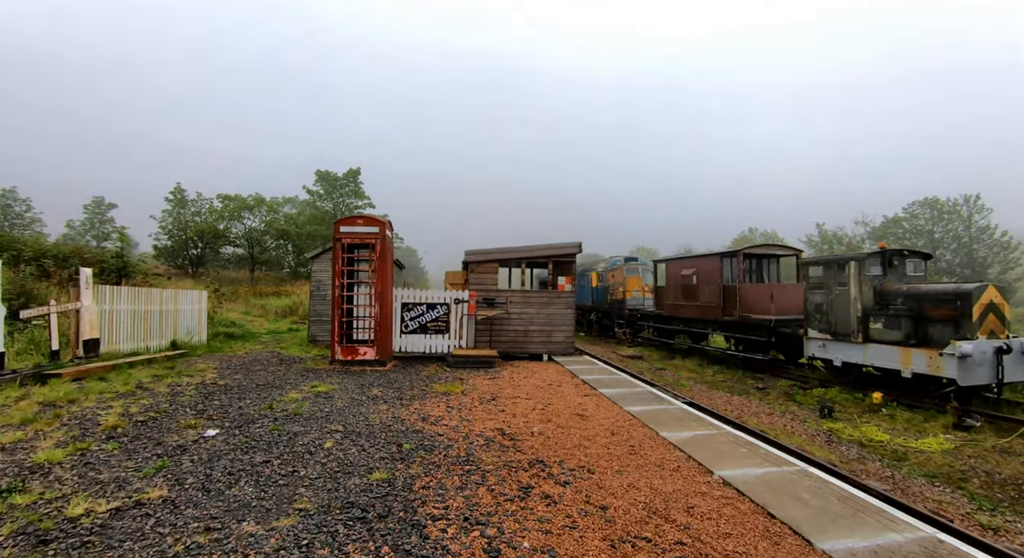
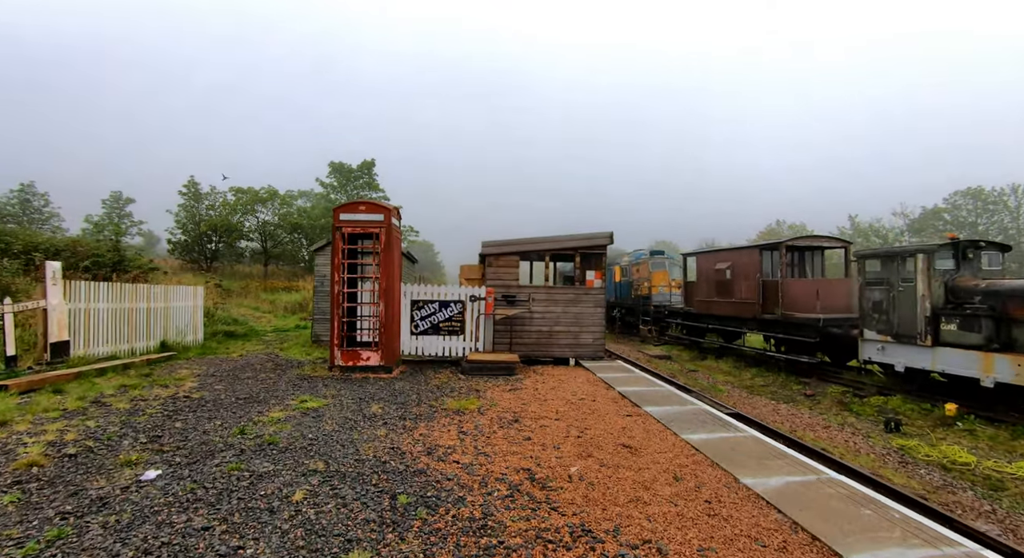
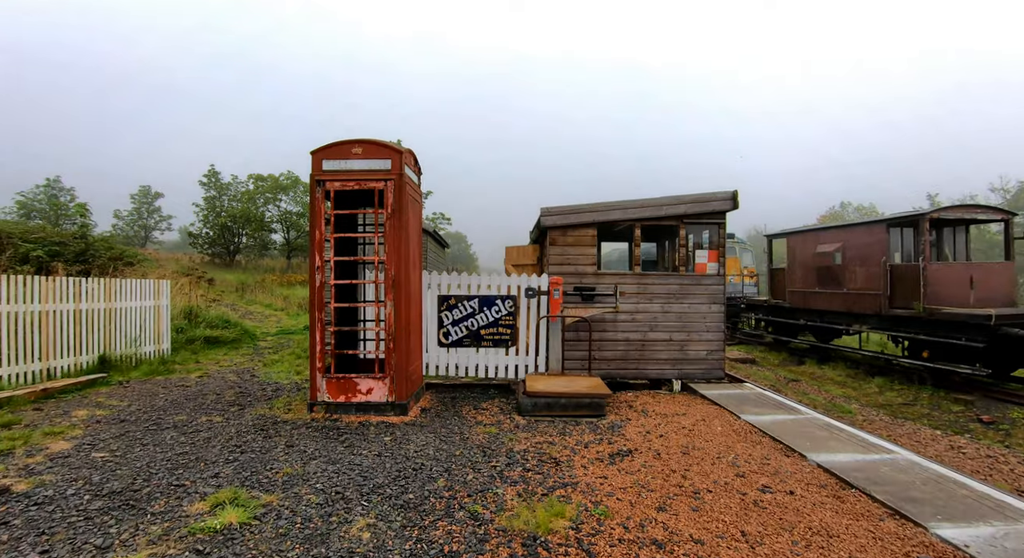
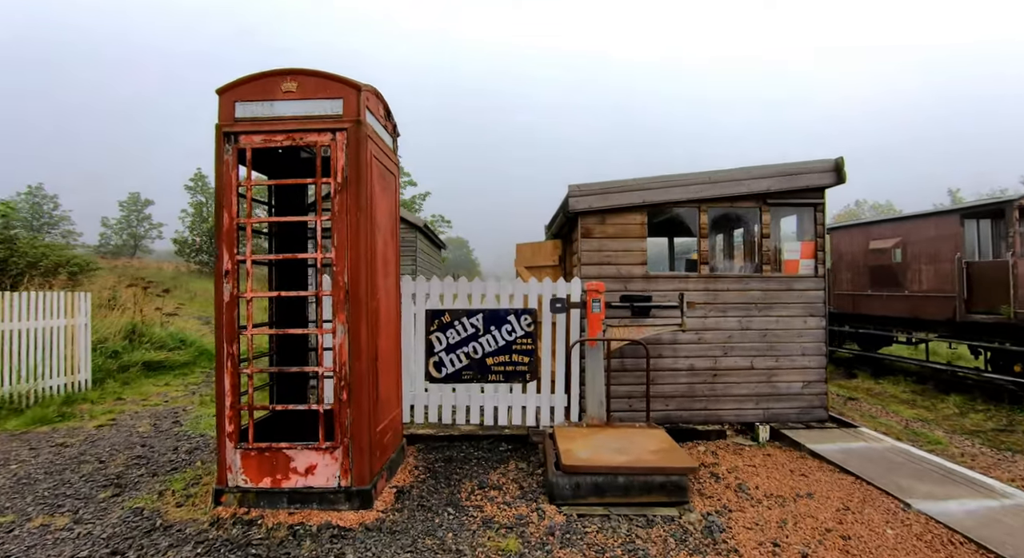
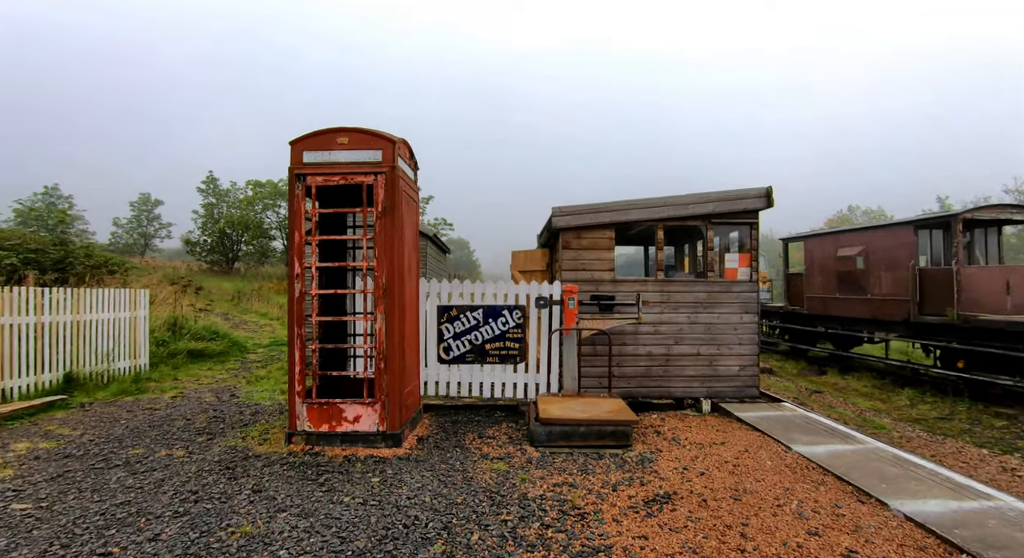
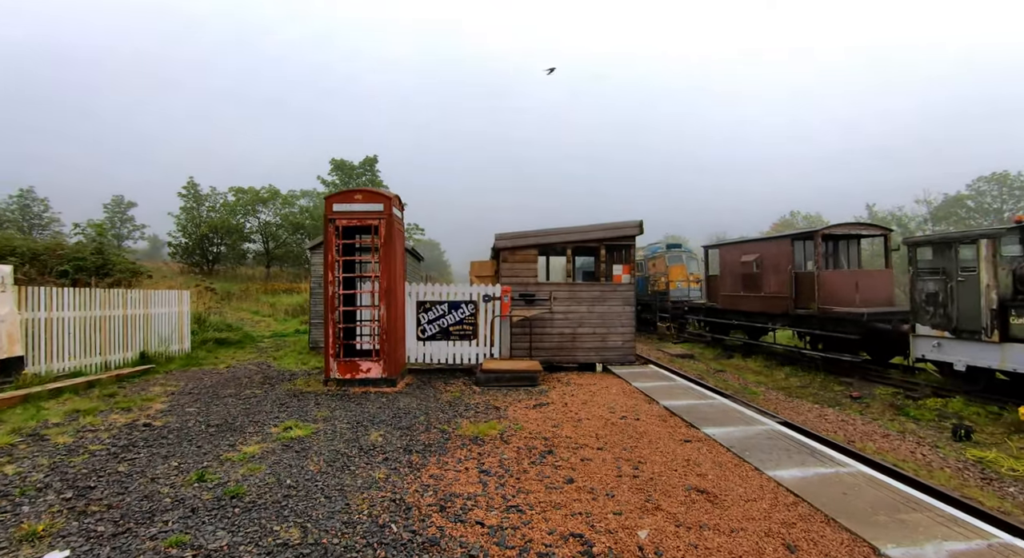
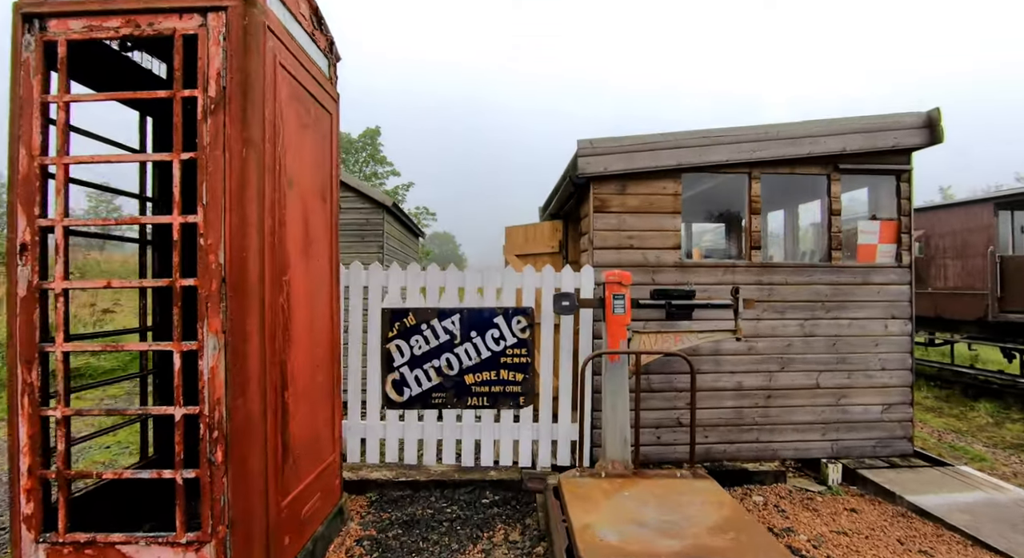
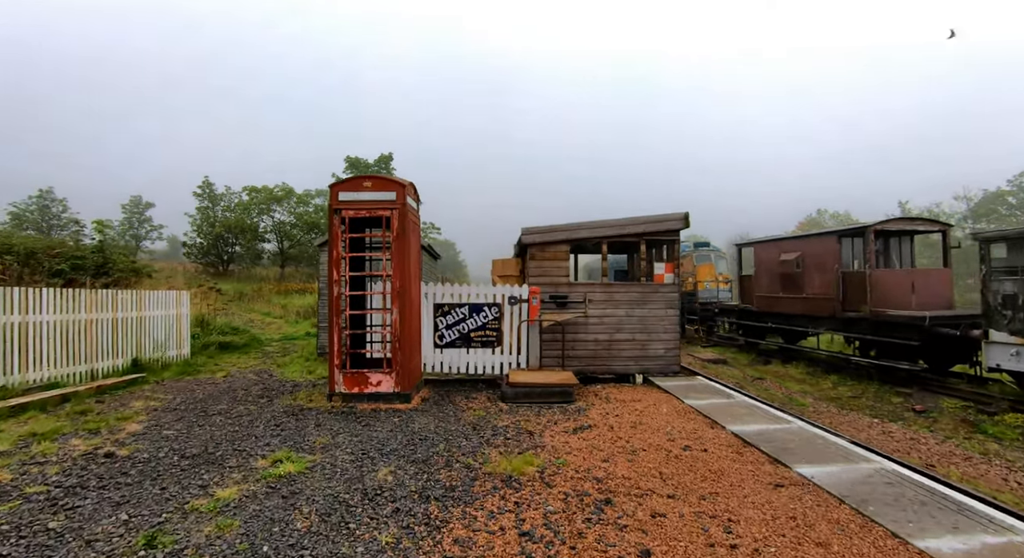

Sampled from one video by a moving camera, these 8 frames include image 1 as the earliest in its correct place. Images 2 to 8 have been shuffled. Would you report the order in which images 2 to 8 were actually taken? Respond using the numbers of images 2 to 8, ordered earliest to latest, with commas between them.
2, 6, 8, 3, 5, 4, 7
